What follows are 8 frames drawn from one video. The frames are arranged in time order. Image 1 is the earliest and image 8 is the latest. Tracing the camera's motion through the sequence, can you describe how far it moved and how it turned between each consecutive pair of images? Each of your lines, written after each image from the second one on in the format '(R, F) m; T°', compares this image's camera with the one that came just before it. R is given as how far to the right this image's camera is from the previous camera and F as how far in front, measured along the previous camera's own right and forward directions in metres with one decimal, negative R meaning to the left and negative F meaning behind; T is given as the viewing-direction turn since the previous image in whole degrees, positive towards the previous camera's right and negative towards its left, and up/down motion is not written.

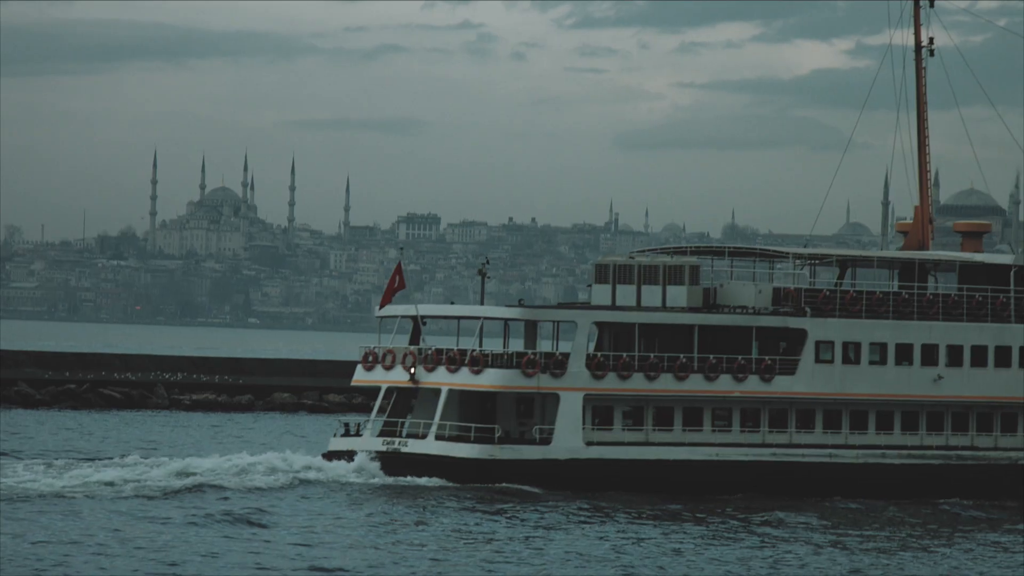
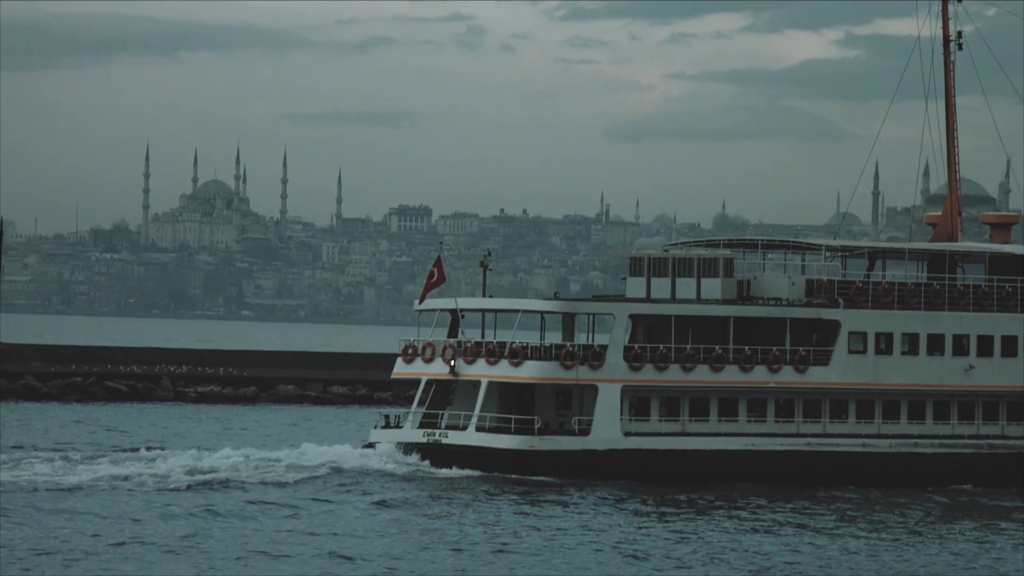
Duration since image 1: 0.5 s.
(-0.5, -0.3) m; +1°
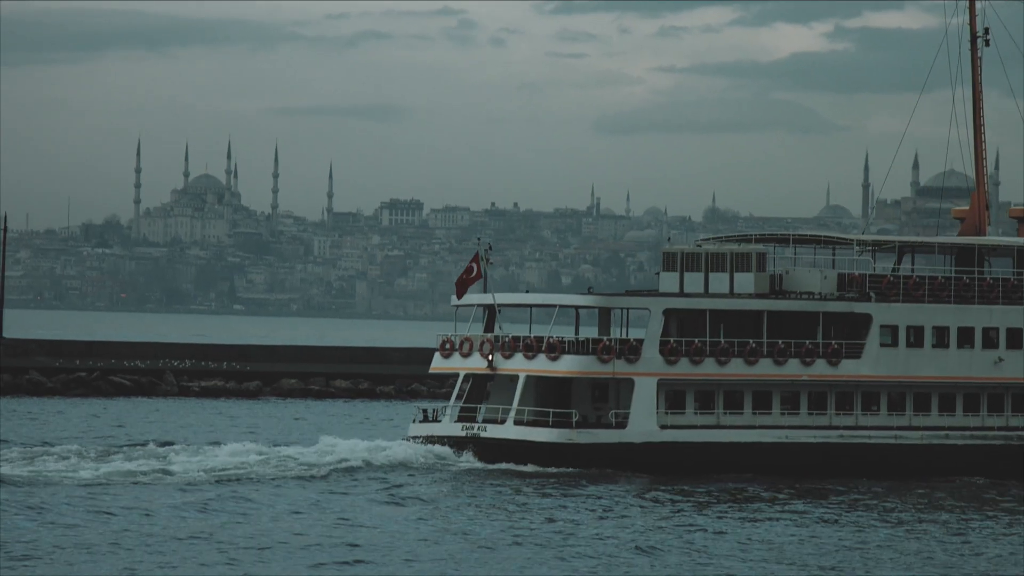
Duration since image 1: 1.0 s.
(-0.5, -0.2) m; +1°
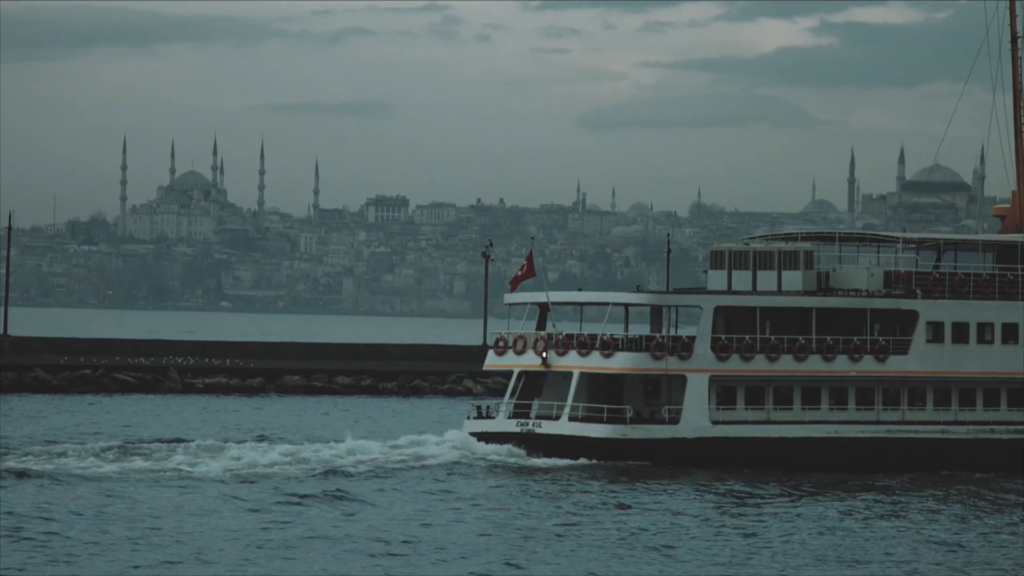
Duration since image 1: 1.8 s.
(-0.8, -0.2) m; +1°
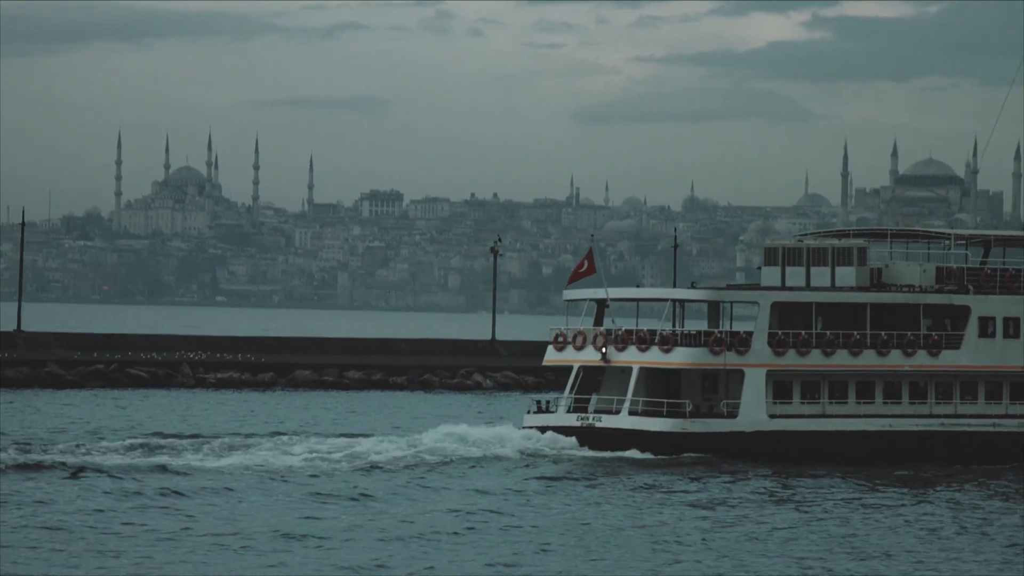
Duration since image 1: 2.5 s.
(-0.8, -0.3) m; +1°
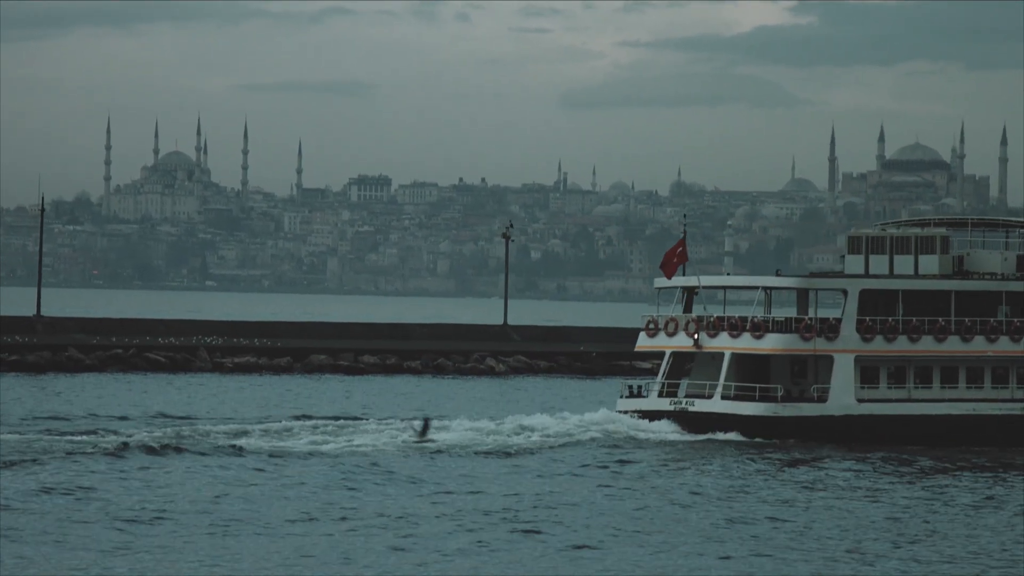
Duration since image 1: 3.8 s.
(-1.3, -0.4) m; +1°
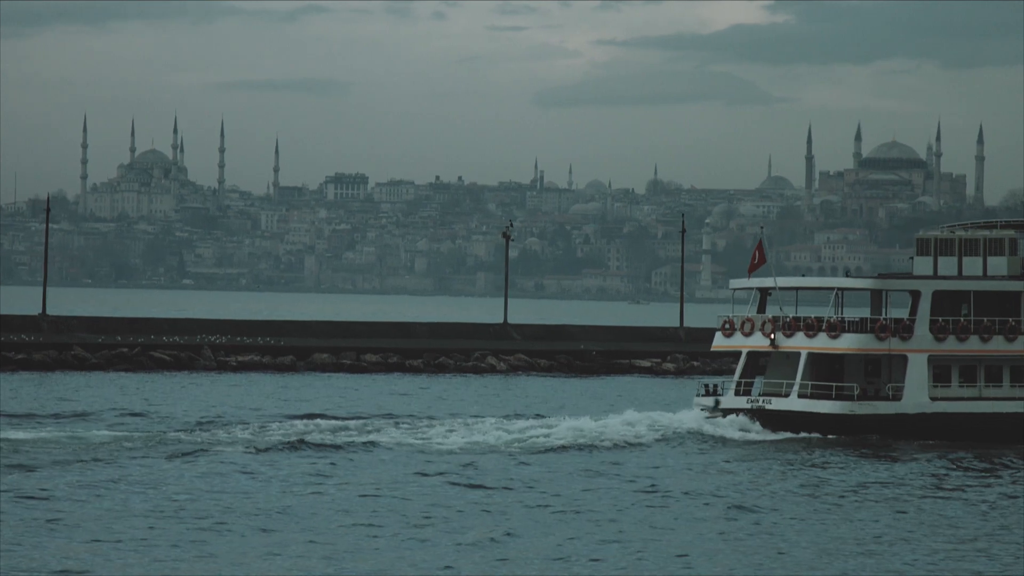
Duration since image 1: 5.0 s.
(-1.3, -0.2) m; +2°
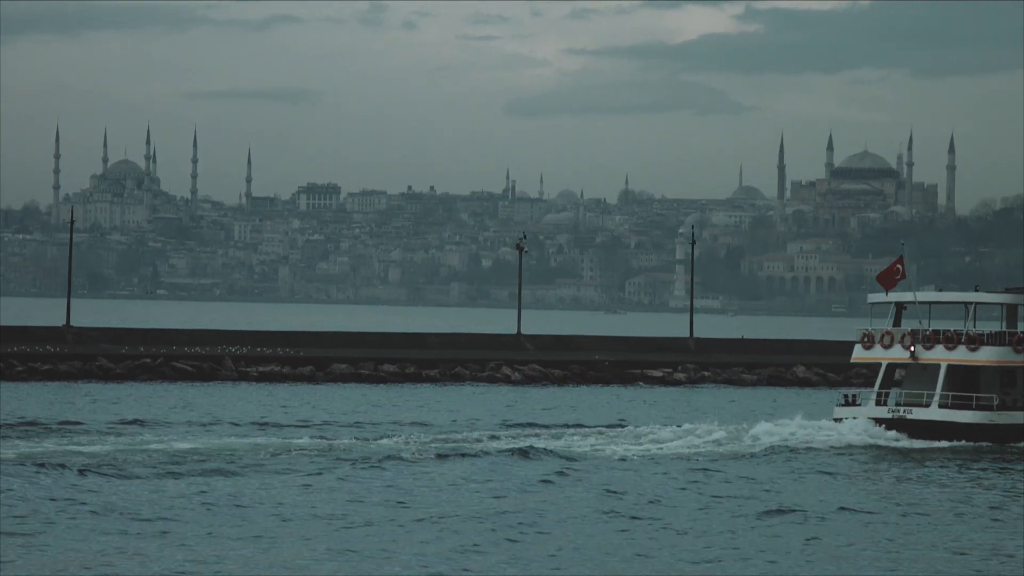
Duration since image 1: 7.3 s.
(-2.3, -0.4) m; +2°
